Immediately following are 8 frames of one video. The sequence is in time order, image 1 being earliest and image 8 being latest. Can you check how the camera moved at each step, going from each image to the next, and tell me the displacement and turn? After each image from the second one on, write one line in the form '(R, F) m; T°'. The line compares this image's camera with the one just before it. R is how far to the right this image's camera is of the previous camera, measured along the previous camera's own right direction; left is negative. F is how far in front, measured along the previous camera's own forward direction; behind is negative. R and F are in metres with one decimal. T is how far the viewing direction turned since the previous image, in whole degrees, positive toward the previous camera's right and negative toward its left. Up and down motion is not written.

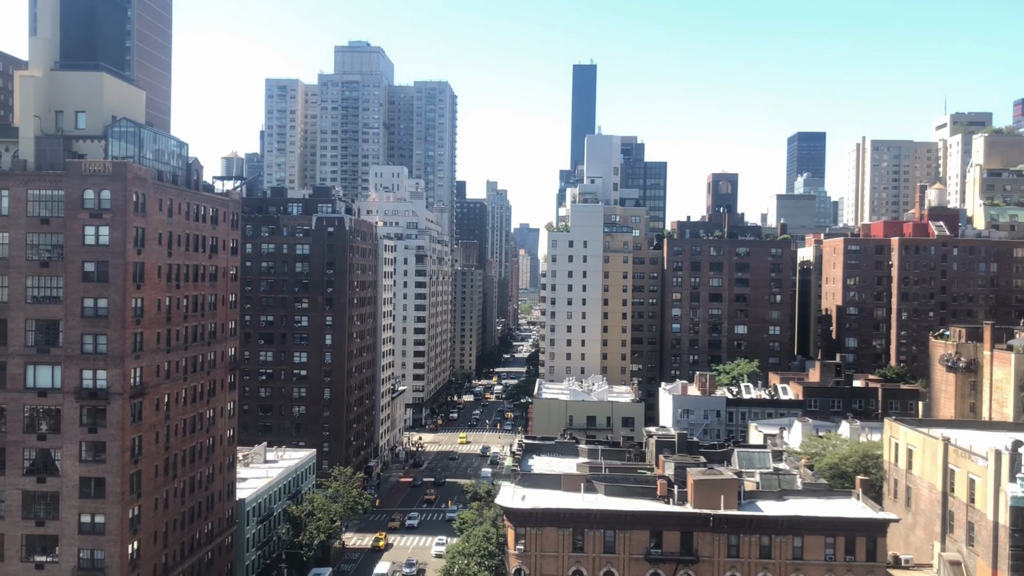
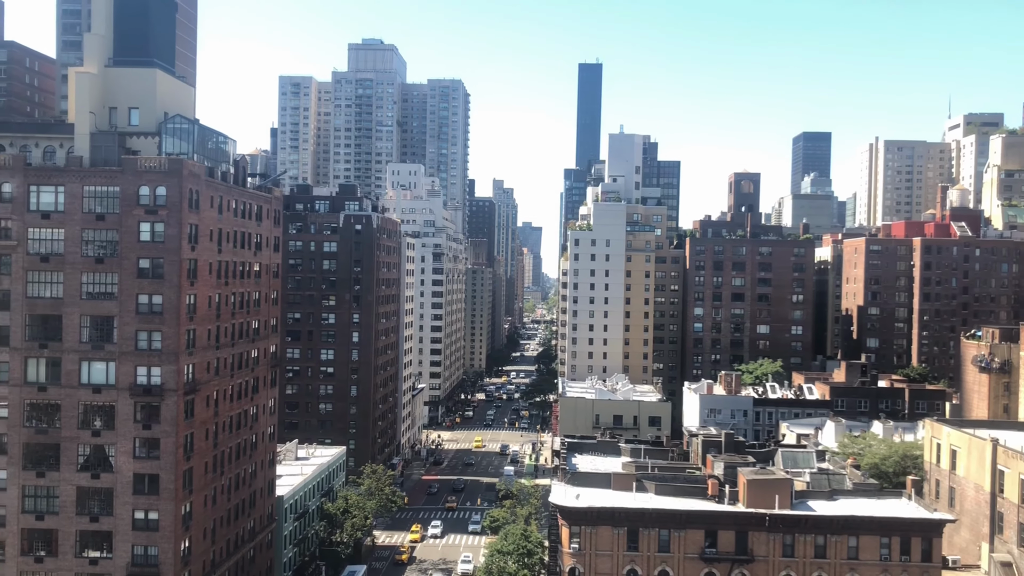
(-2.7, 0.0) m; 0°
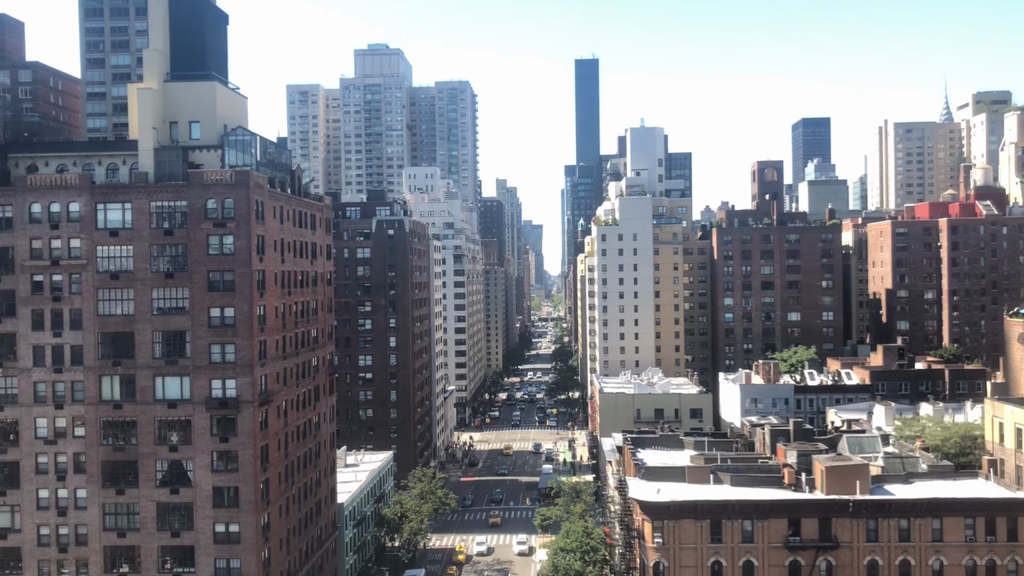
(-3.4, 0.0) m; 0°
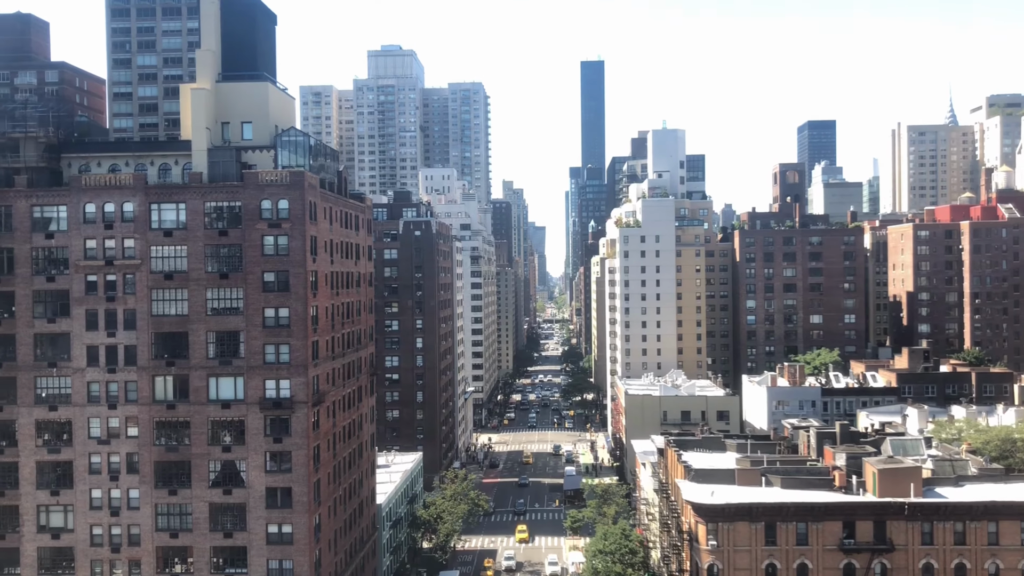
(-2.6, 0.0) m; 0°
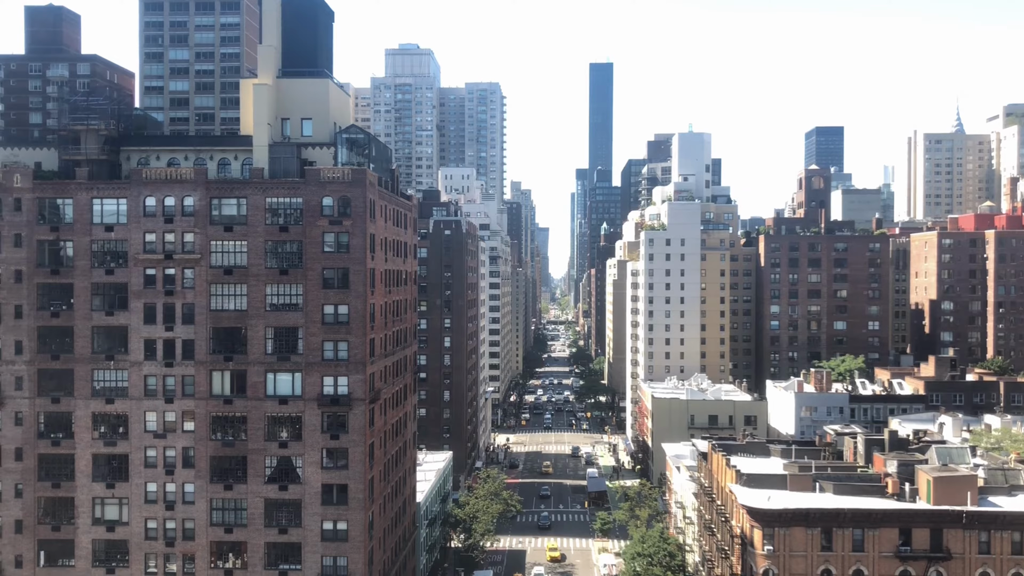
(-2.9, 0.0) m; 0°
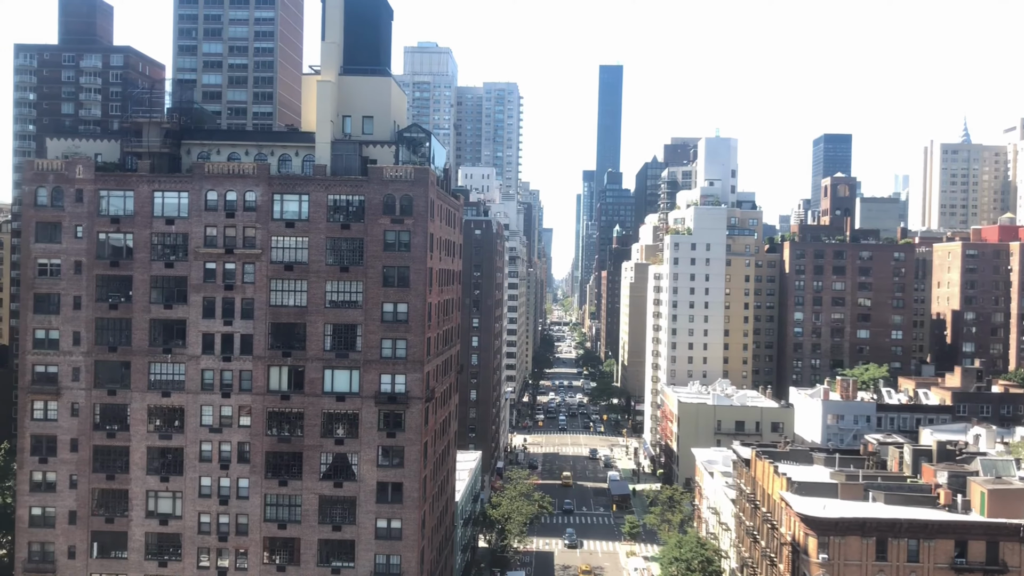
(-2.9, 0.0) m; 0°
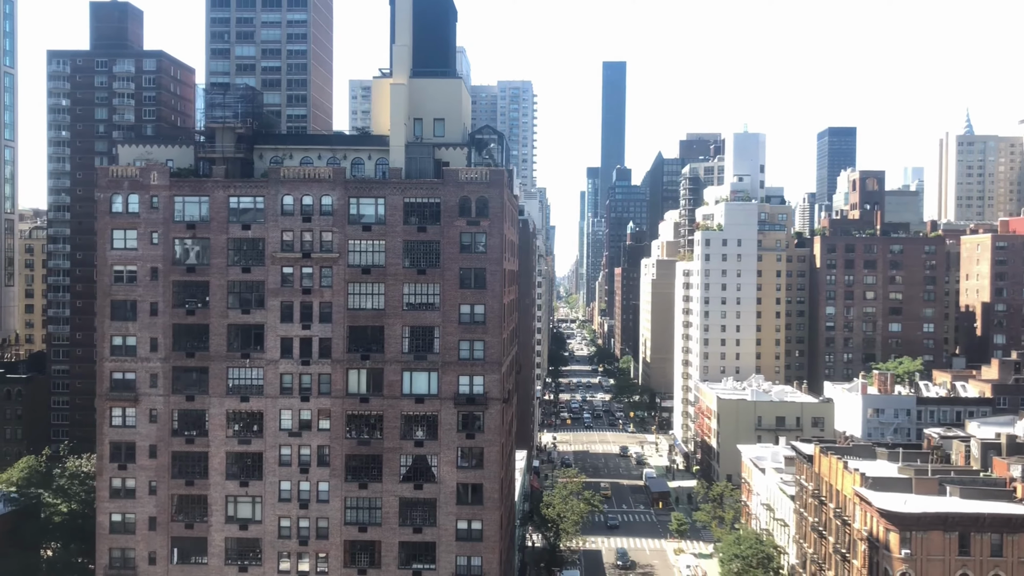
(-3.8, 0.0) m; 0°
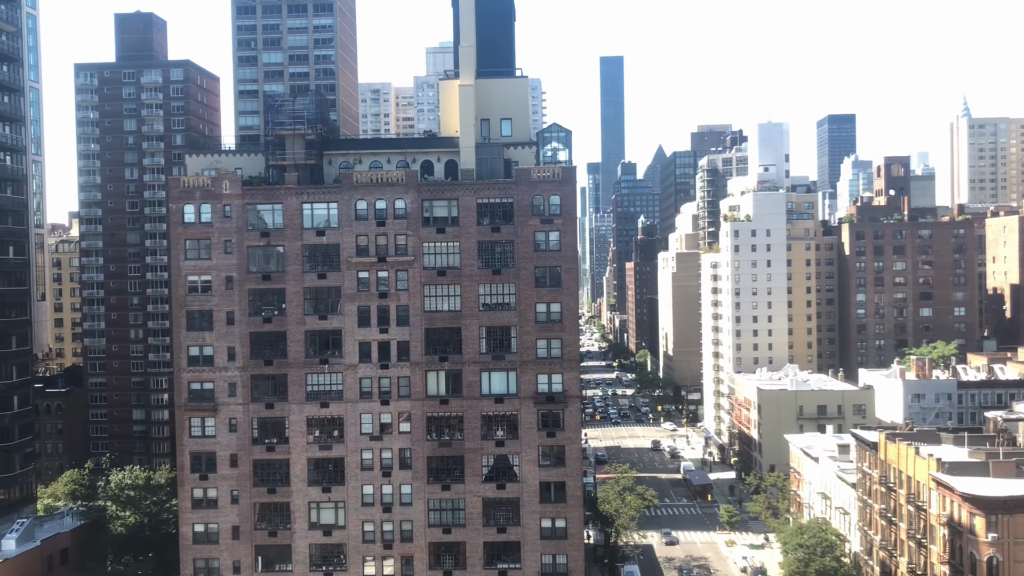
(-3.8, 0.0) m; 0°
